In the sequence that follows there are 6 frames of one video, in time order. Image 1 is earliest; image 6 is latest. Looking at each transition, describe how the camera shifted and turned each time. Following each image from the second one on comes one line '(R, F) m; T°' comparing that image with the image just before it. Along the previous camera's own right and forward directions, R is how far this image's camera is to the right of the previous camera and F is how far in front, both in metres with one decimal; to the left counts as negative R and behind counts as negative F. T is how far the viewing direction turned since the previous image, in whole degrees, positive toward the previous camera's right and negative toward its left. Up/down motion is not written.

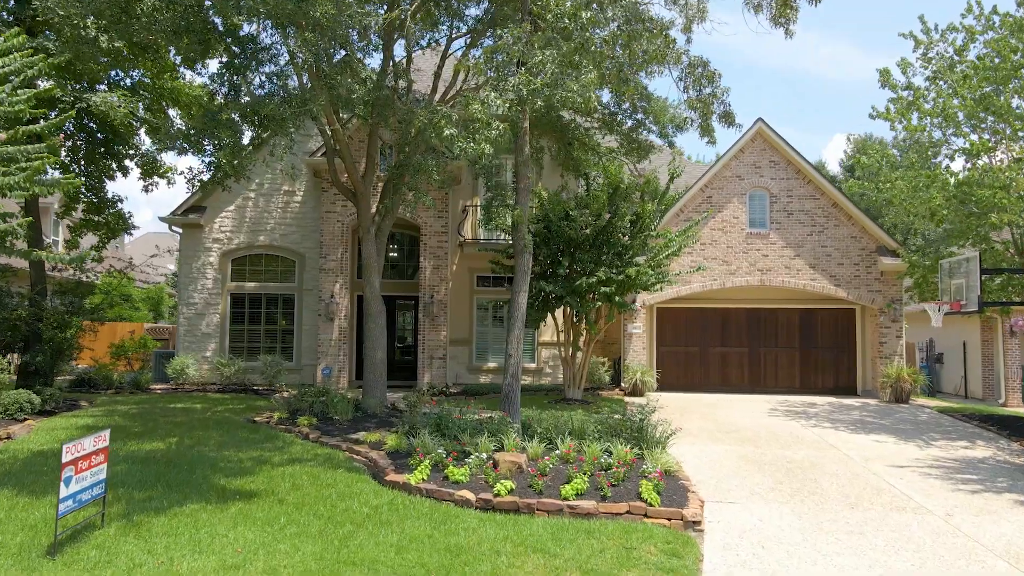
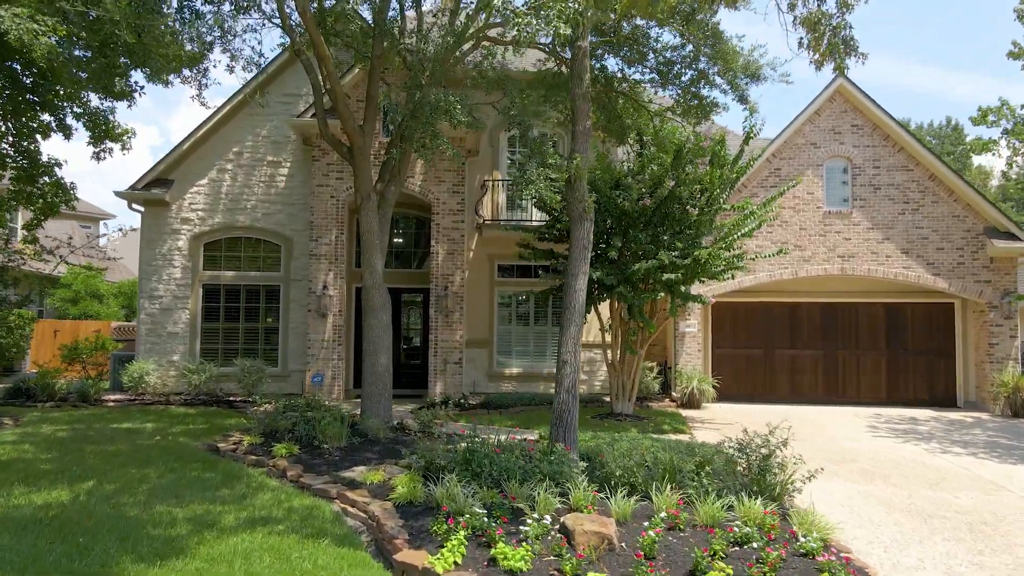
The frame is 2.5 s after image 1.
(-0.3, +2.9) m; 0°
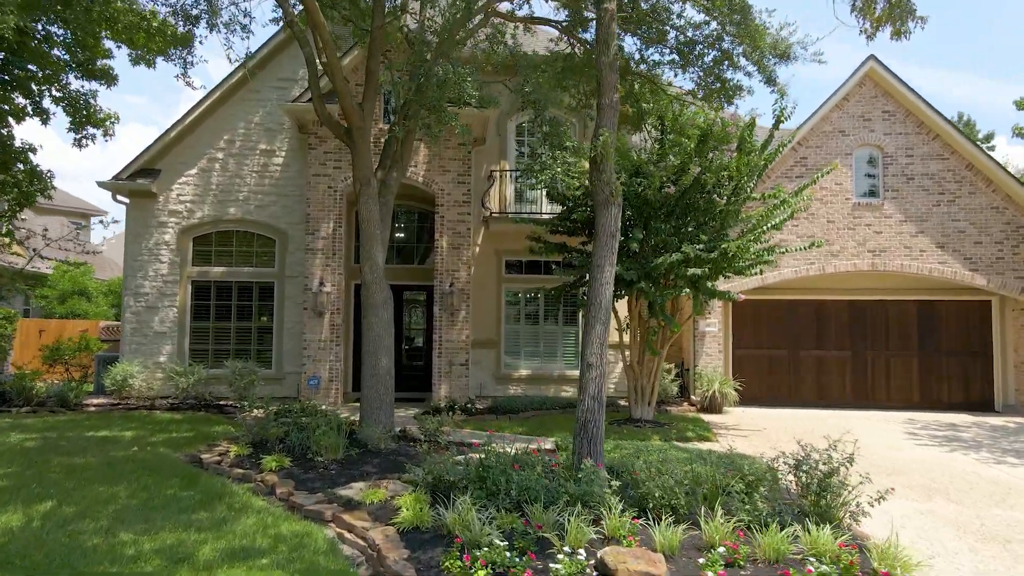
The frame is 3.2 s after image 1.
(-0.1, +0.9) m; 0°
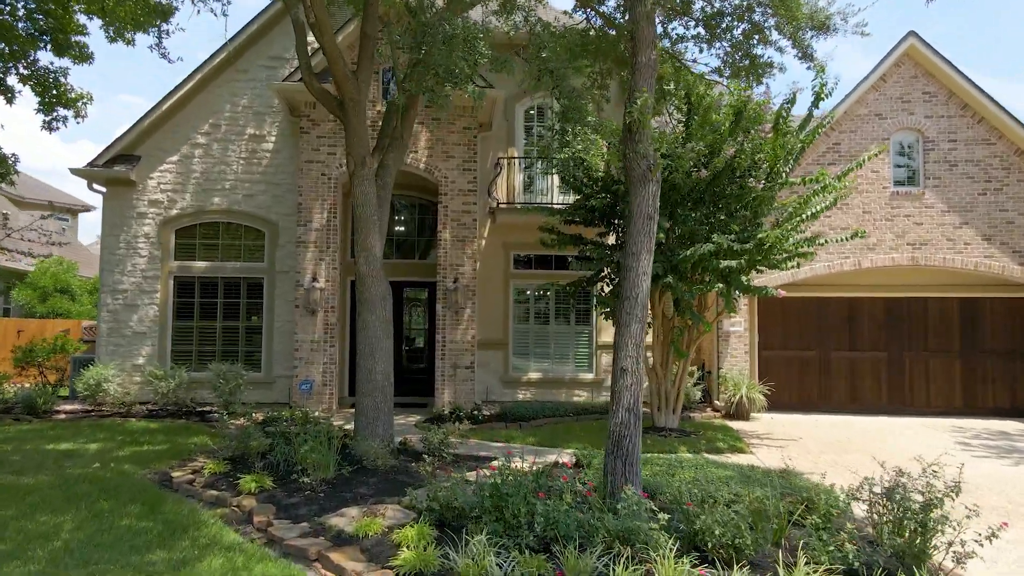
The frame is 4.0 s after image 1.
(-0.1, +1.0) m; 0°
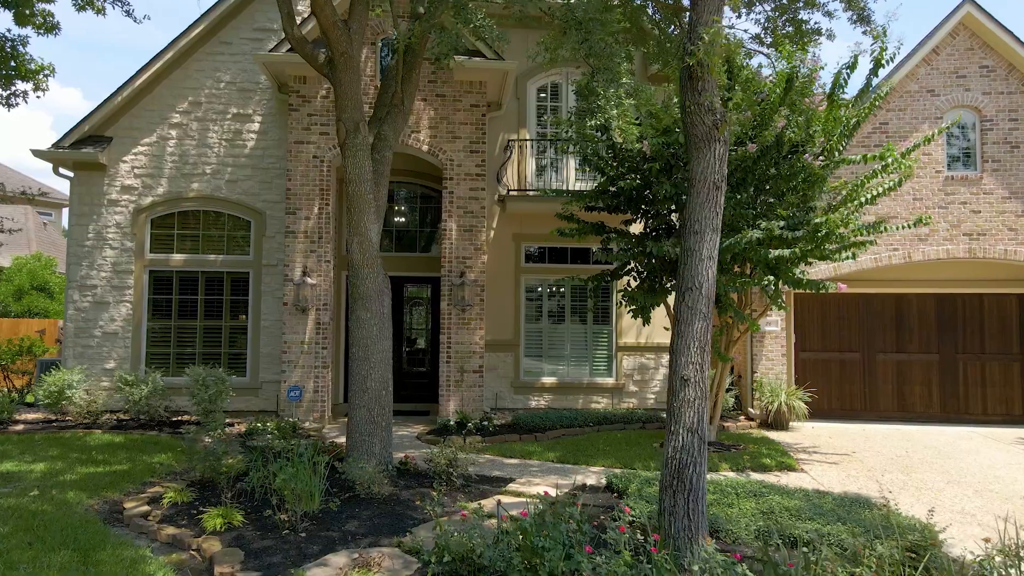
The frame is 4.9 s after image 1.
(-0.1, +1.2) m; 0°
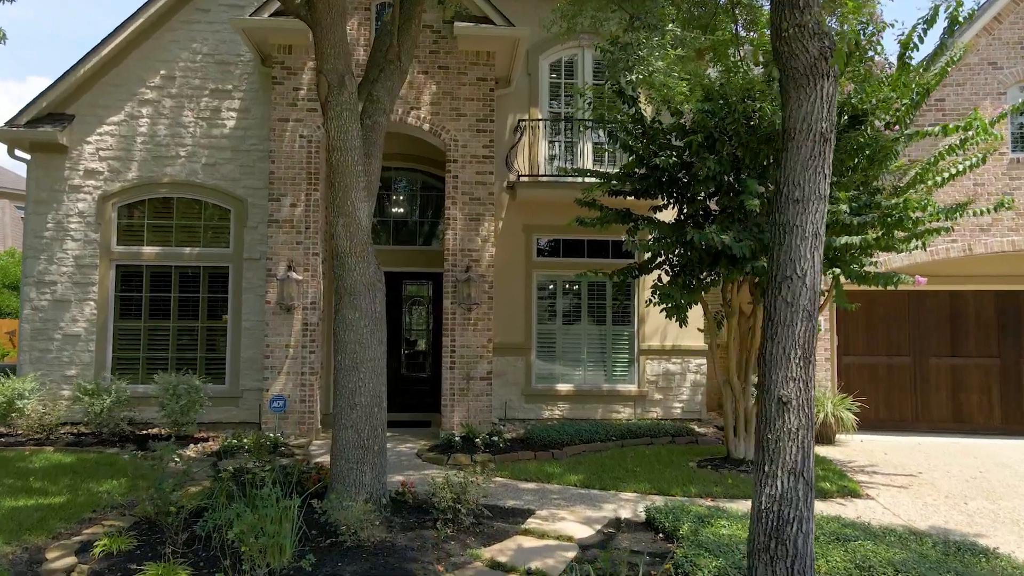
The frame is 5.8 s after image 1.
(-0.1, +1.2) m; 0°
